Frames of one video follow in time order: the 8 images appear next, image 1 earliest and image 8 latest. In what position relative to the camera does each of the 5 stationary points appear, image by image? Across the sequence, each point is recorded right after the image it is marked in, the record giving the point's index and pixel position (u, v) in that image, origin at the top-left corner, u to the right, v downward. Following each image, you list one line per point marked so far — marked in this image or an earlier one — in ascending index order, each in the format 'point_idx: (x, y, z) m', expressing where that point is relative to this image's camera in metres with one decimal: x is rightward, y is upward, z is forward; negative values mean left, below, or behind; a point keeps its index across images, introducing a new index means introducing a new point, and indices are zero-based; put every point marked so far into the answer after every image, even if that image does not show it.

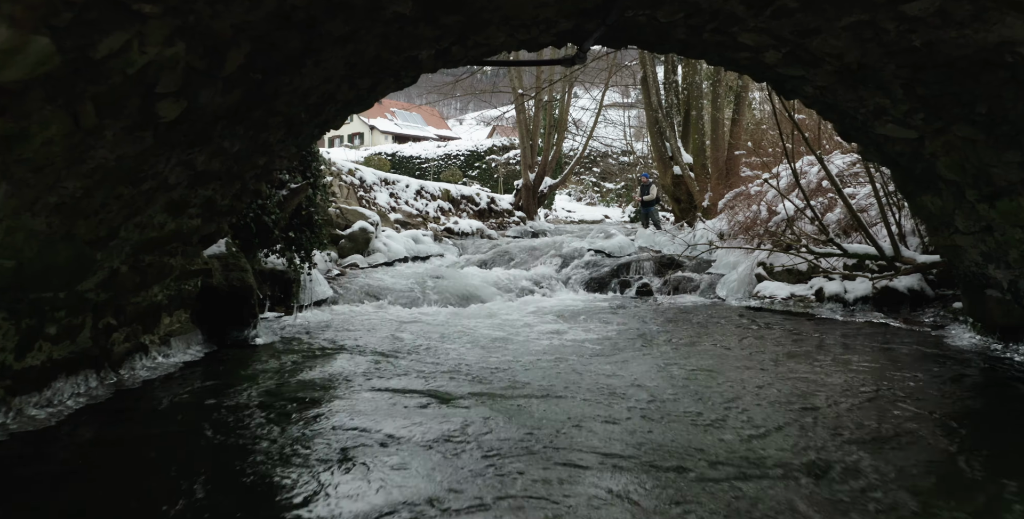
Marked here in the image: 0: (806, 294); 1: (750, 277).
0: (+3.4, -0.4, +8.2) m
1: (+3.1, -0.2, +9.1) m
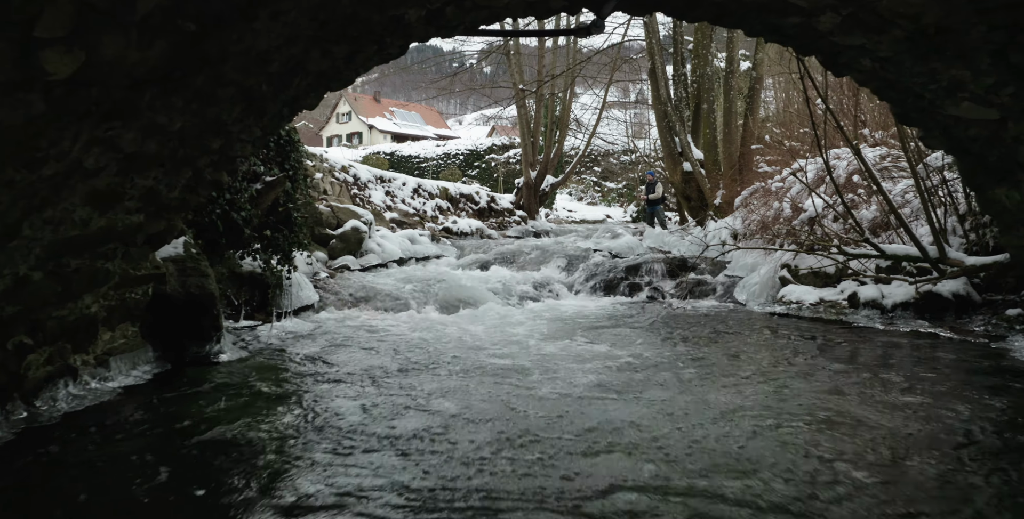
0: (+3.4, -0.4, +7.5) m
1: (+3.1, -0.2, +8.4) m
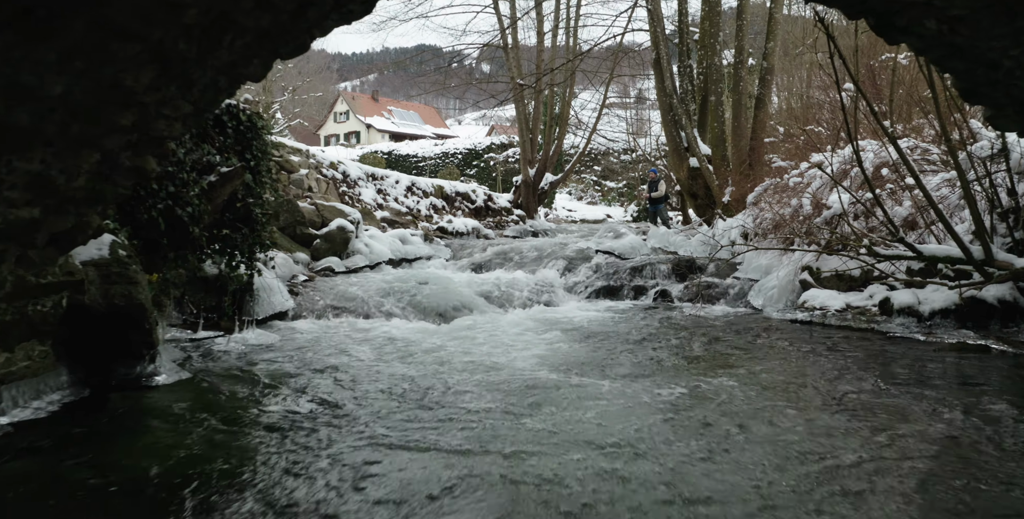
0: (+3.4, -0.4, +6.8) m
1: (+3.0, -0.3, +7.7) m
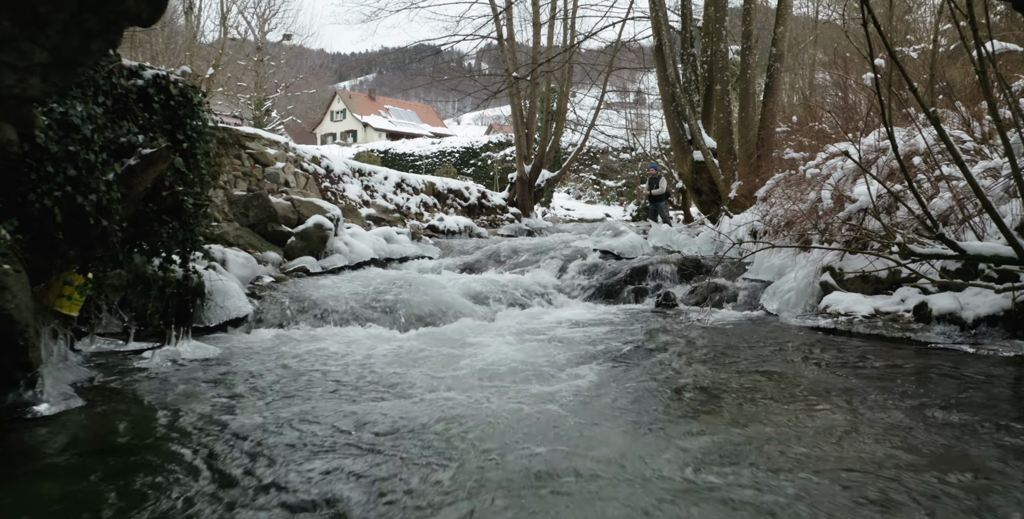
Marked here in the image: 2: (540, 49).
0: (+3.2, -0.4, +6.0) m
1: (+2.9, -0.3, +6.9) m
2: (+0.7, +5.4, +18.5) m
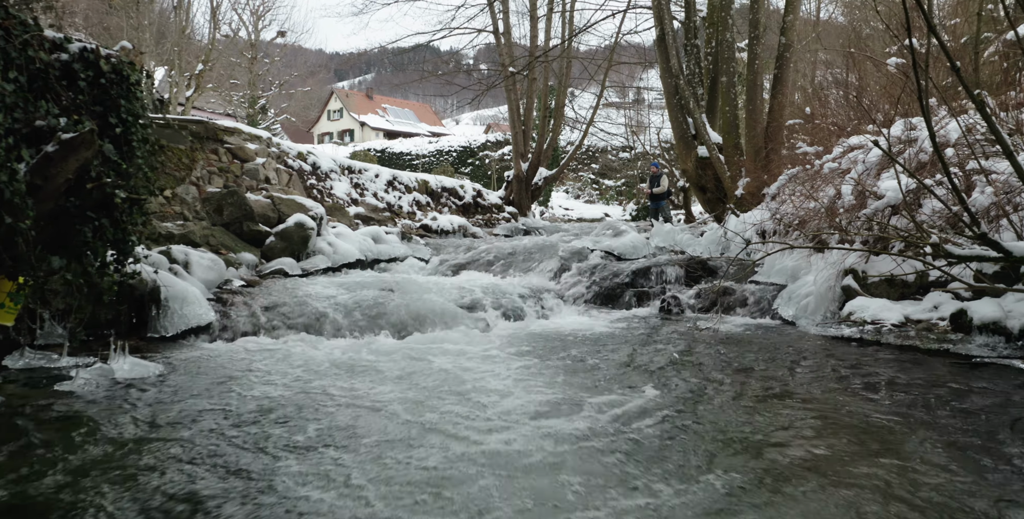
0: (+3.2, -0.5, +5.4) m
1: (+2.8, -0.3, +6.3) m
2: (+0.6, +5.4, +17.9) m
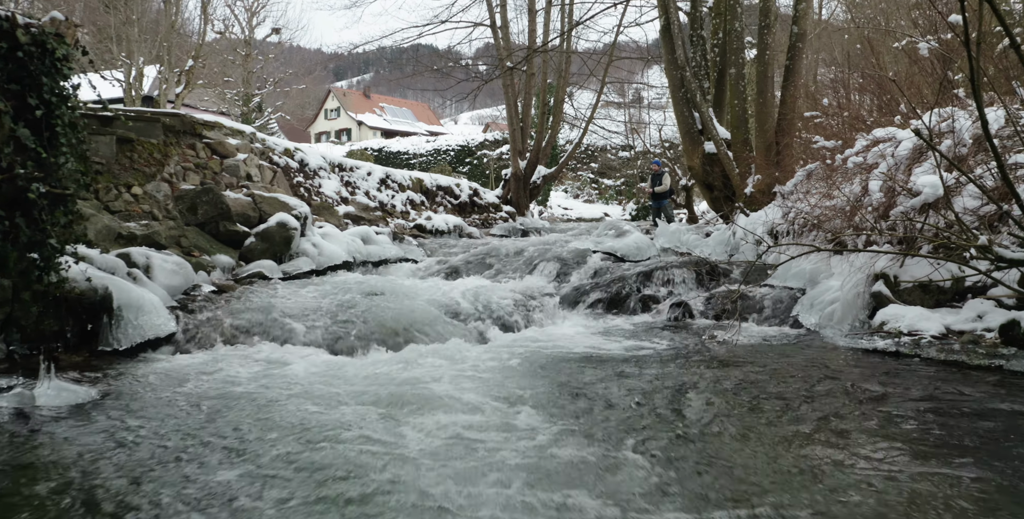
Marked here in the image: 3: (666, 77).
0: (+3.1, -0.5, +4.9) m
1: (+2.8, -0.3, +5.8) m
2: (+0.6, +5.4, +17.3) m
3: (+2.4, +2.9, +11.2) m
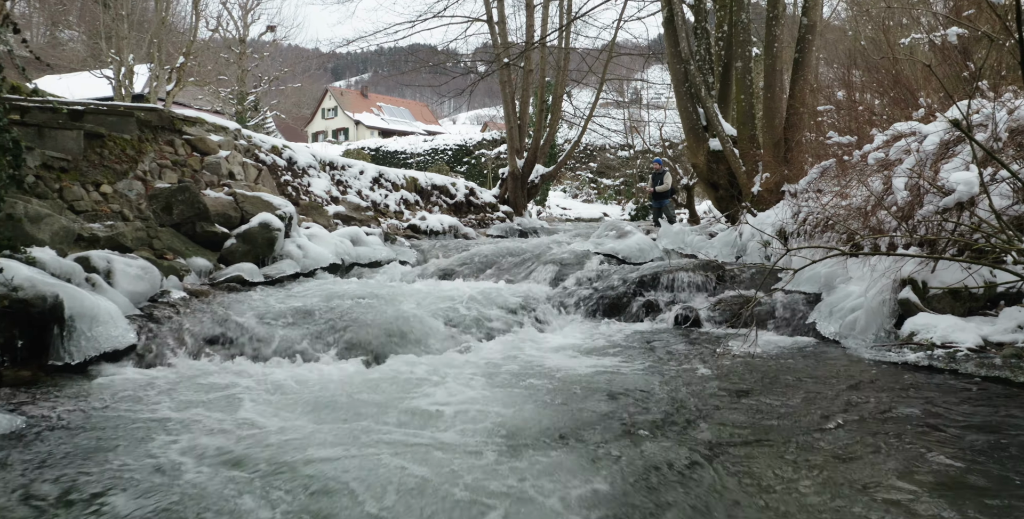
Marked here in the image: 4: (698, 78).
0: (+3.1, -0.5, +4.4) m
1: (+2.8, -0.3, +5.3) m
2: (+0.5, +5.4, +16.8) m
3: (+2.4, +2.8, +10.7) m
4: (+2.6, +2.6, +10.1) m
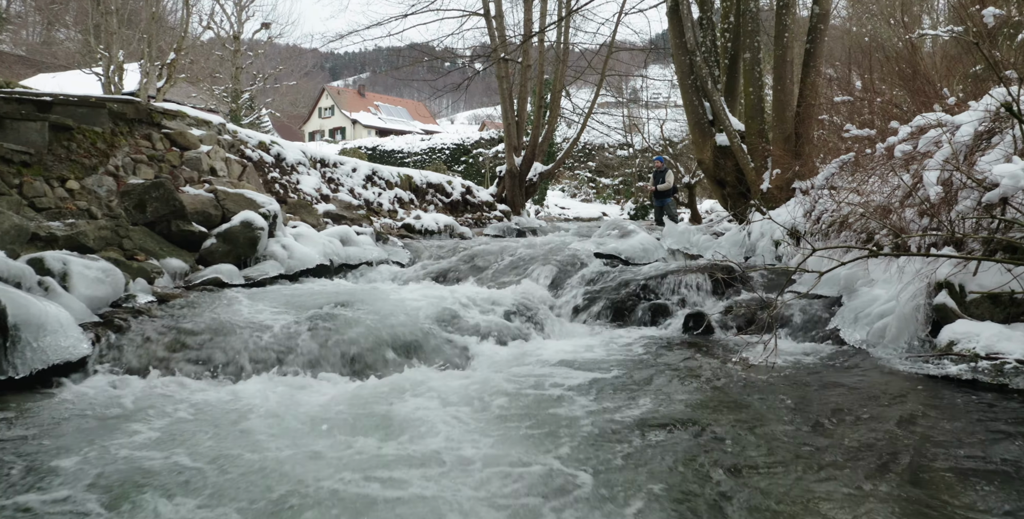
0: (+3.1, -0.5, +4.0) m
1: (+2.7, -0.3, +4.9) m
2: (+0.4, +5.3, +16.4) m
3: (+2.3, +2.8, +10.3) m
4: (+2.6, +2.5, +9.6) m
